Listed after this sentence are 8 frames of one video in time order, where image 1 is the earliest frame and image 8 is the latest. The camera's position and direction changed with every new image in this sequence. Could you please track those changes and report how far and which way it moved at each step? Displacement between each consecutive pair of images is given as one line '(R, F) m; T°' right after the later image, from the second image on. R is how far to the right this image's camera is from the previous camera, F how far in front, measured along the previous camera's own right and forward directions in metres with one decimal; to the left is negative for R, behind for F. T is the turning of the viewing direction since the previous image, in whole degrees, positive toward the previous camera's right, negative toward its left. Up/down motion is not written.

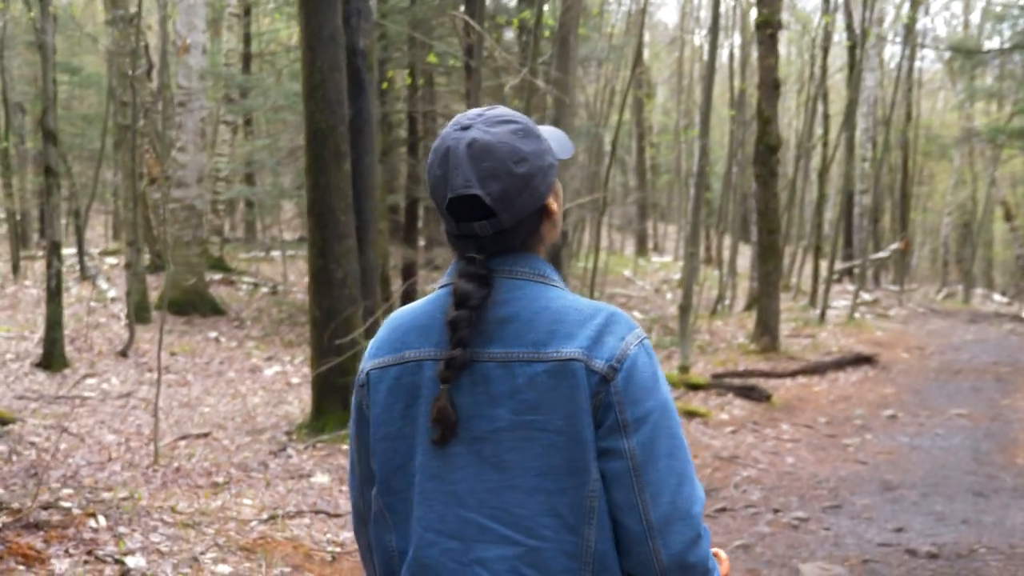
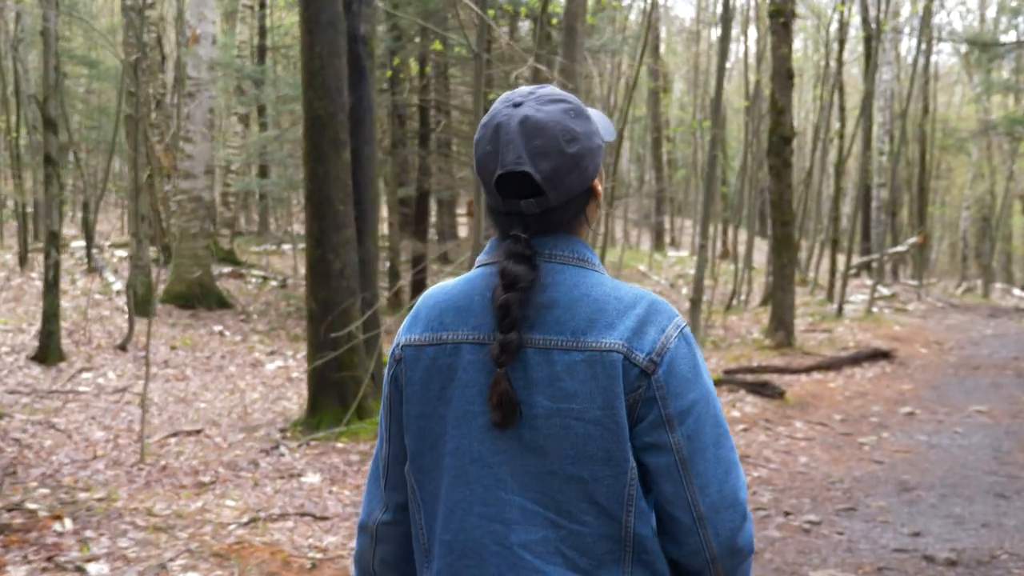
(+0.1, +0.3) m; -1°
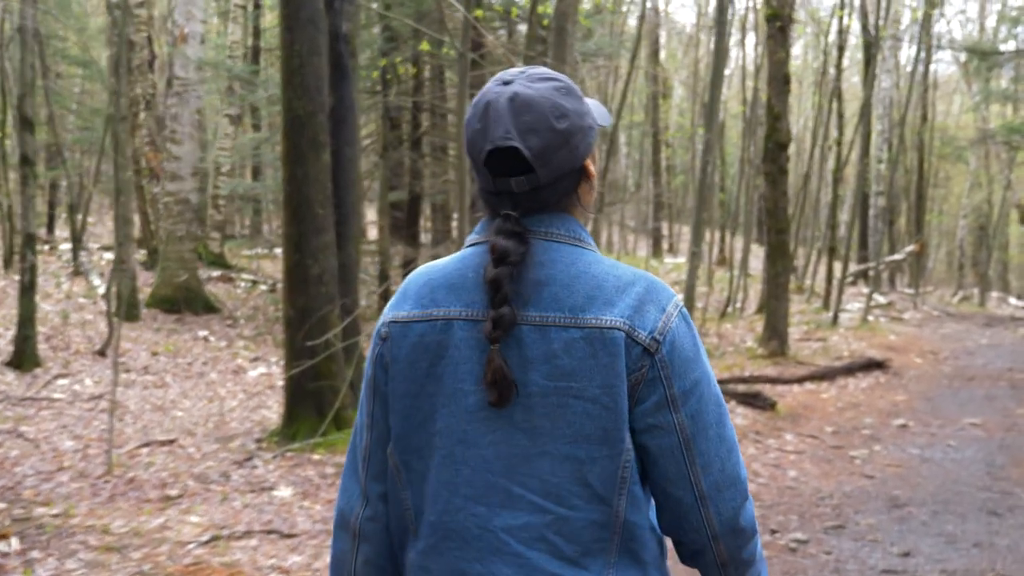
(+0.1, +0.2) m; 0°
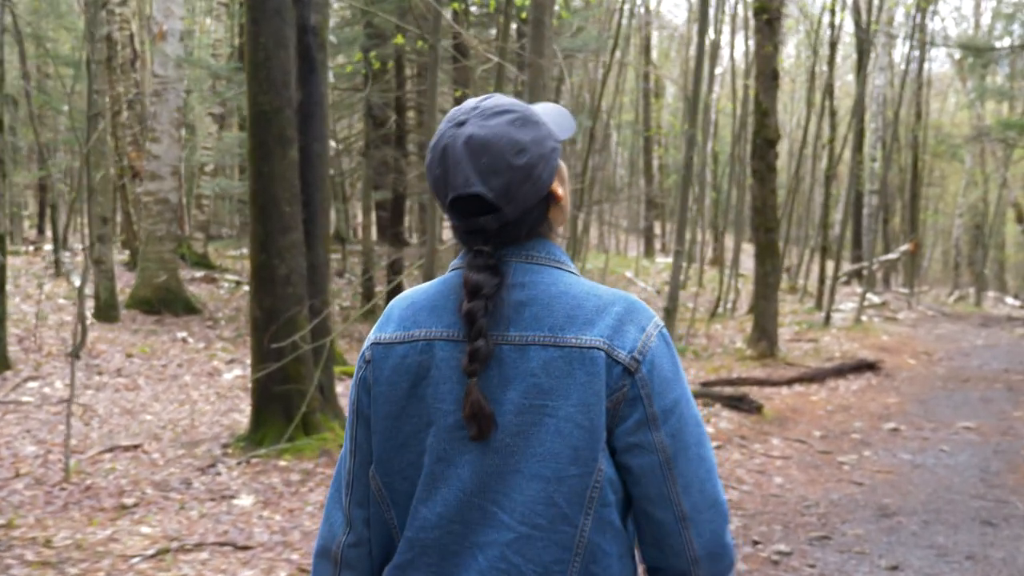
(+0.1, +0.3) m; 0°
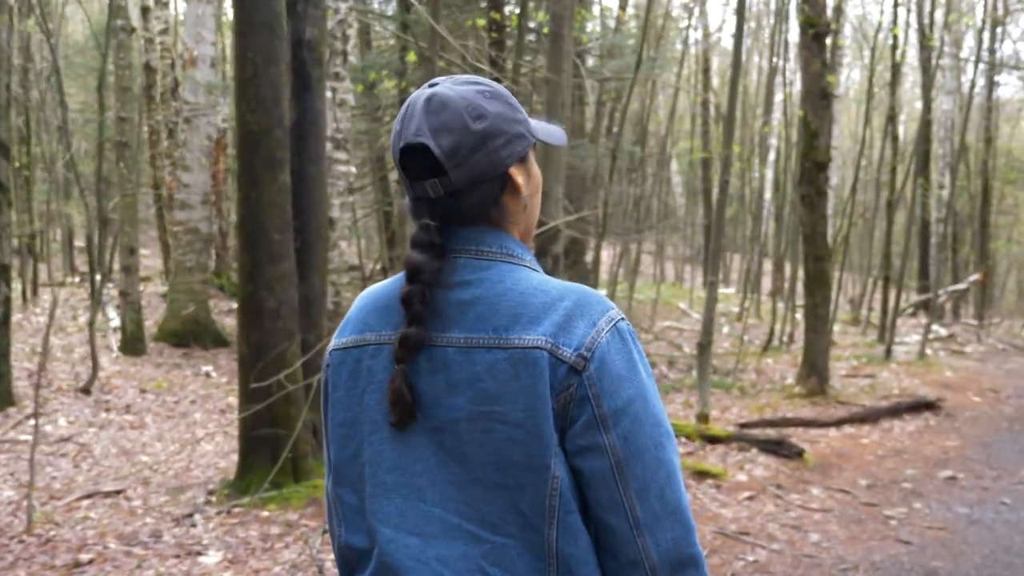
(+0.3, +0.6) m; -3°
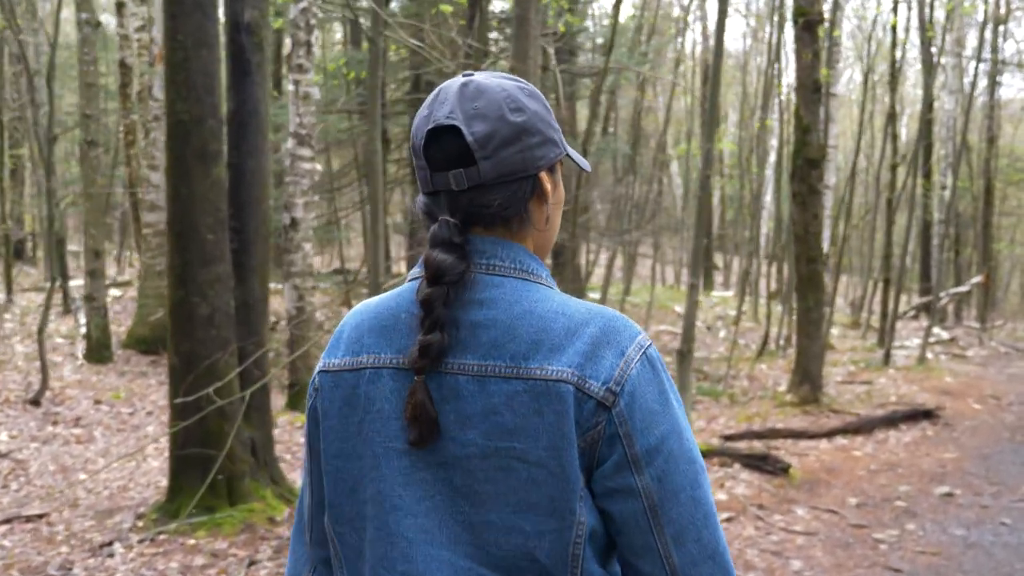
(+0.2, +0.6) m; 0°
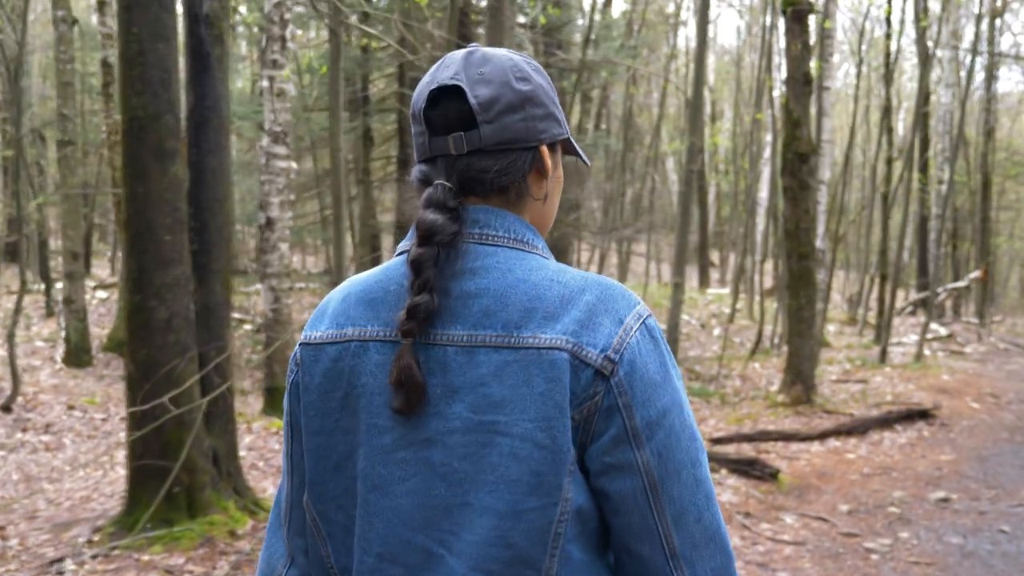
(+0.1, +0.3) m; 0°
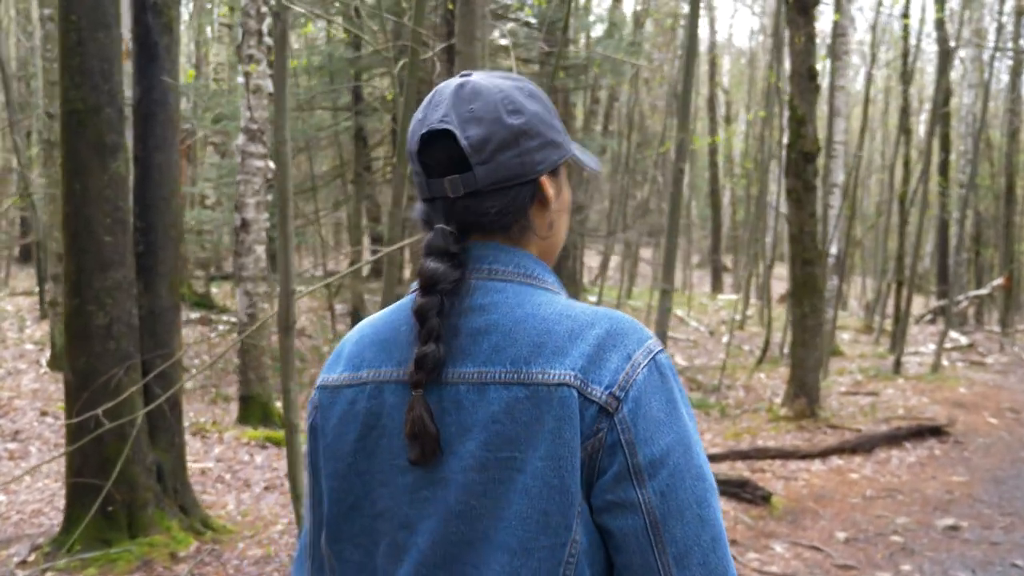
(+0.2, +0.4) m; -1°
